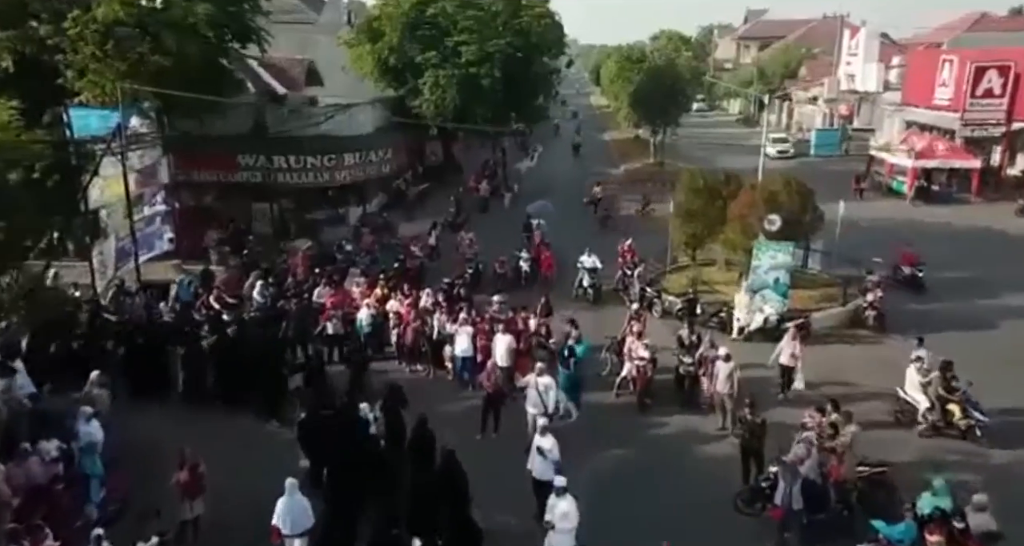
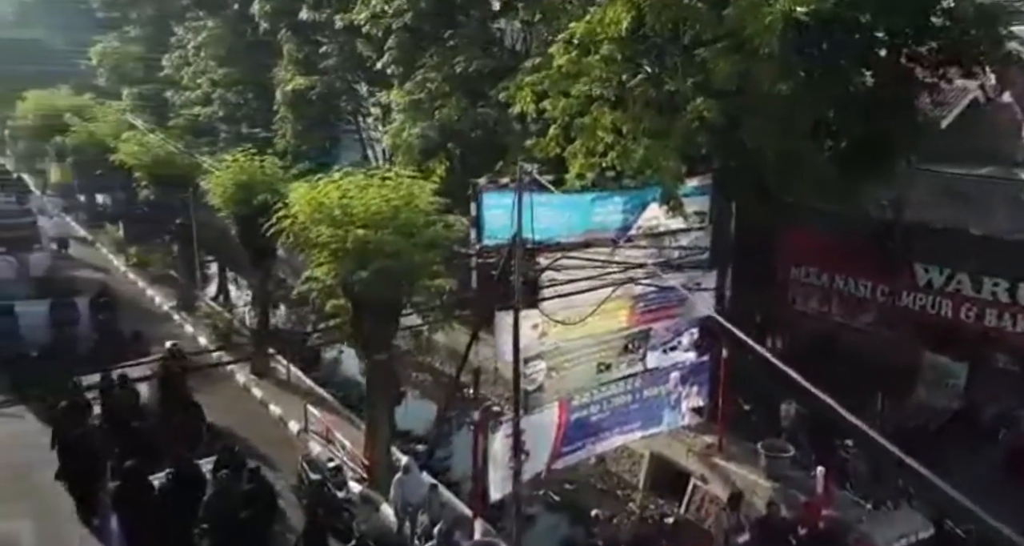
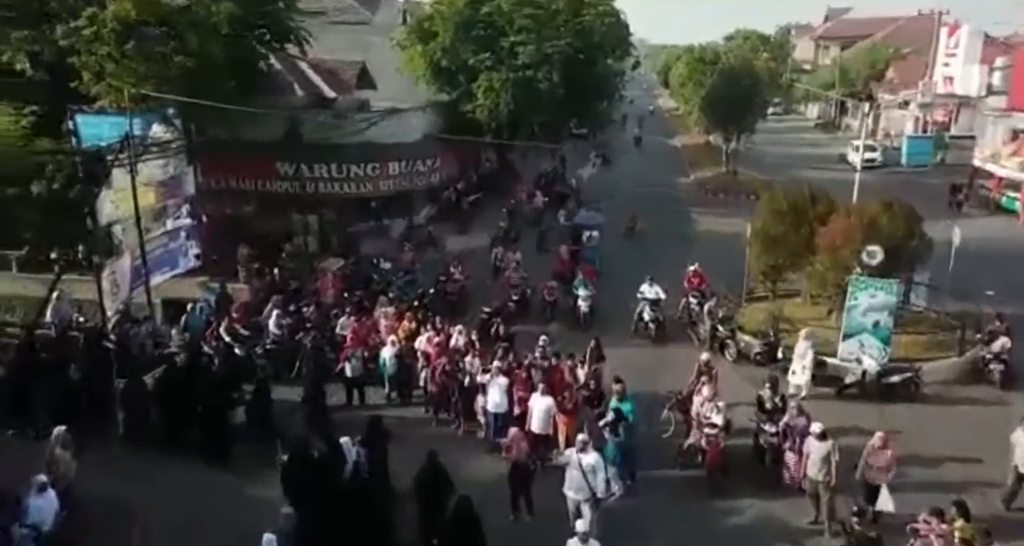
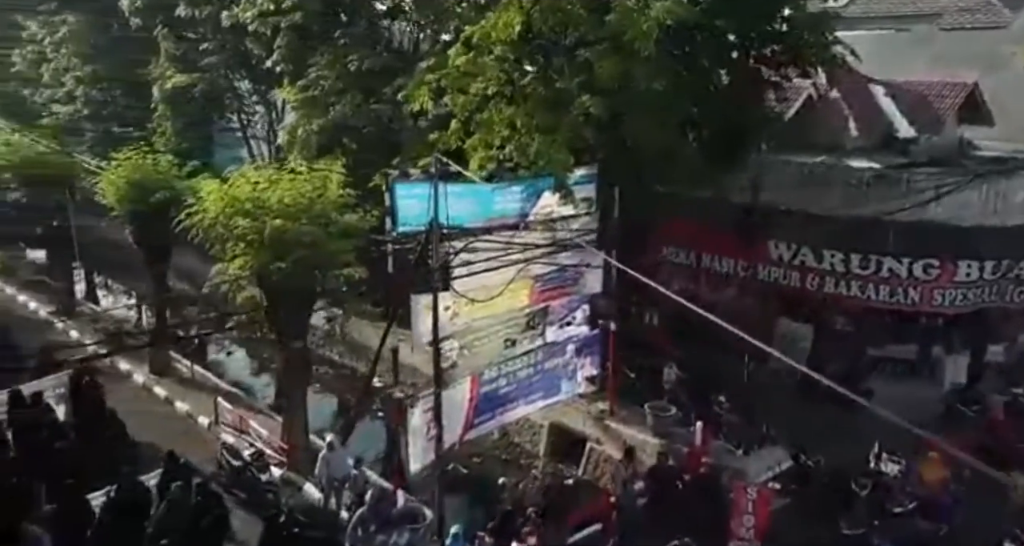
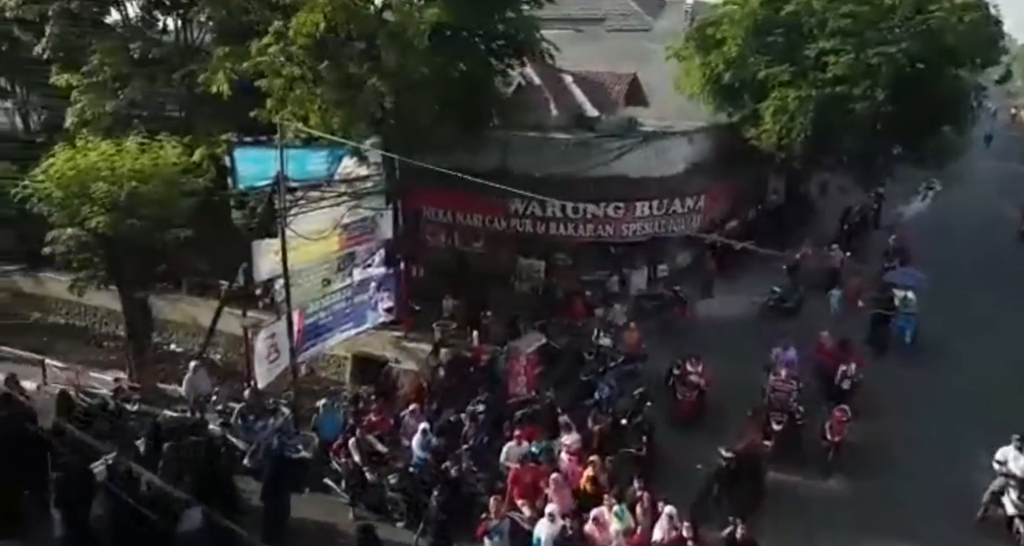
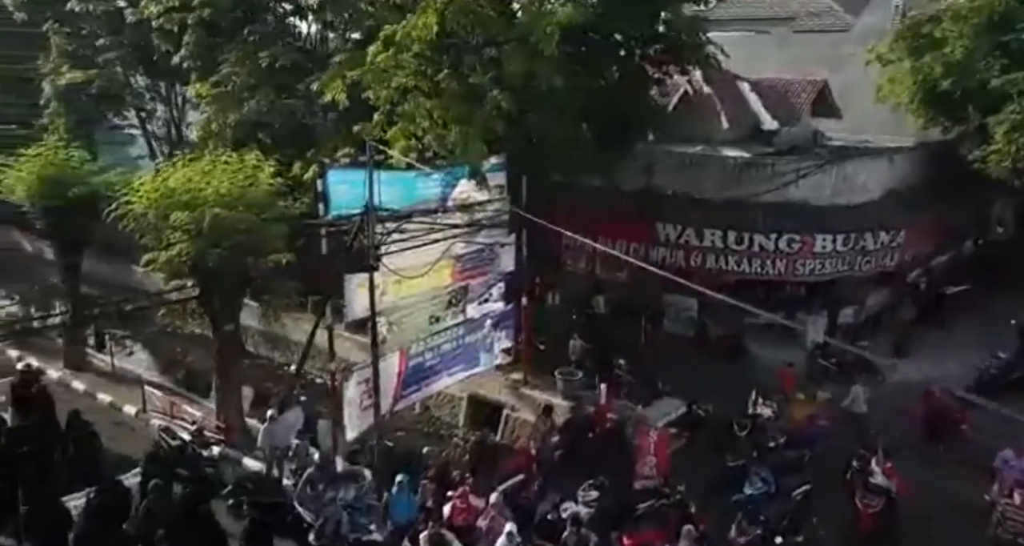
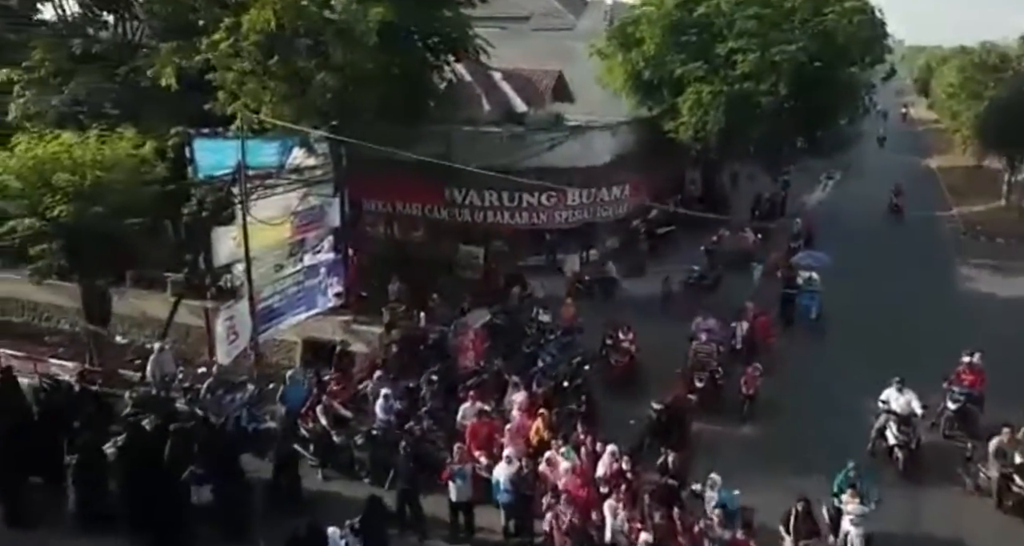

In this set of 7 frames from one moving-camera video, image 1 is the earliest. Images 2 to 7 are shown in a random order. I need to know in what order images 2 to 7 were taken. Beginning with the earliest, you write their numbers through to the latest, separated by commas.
3, 7, 5, 6, 4, 2
